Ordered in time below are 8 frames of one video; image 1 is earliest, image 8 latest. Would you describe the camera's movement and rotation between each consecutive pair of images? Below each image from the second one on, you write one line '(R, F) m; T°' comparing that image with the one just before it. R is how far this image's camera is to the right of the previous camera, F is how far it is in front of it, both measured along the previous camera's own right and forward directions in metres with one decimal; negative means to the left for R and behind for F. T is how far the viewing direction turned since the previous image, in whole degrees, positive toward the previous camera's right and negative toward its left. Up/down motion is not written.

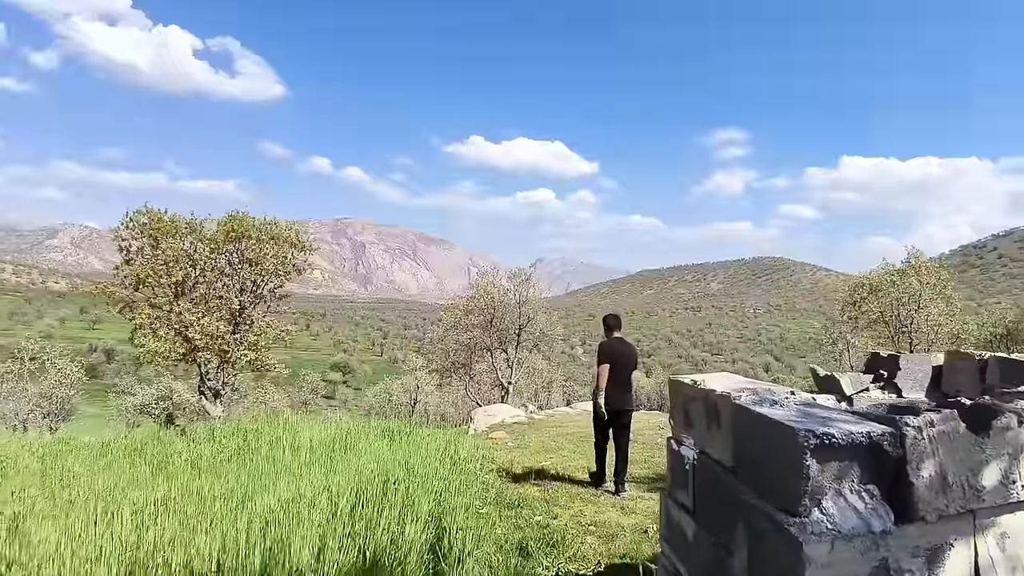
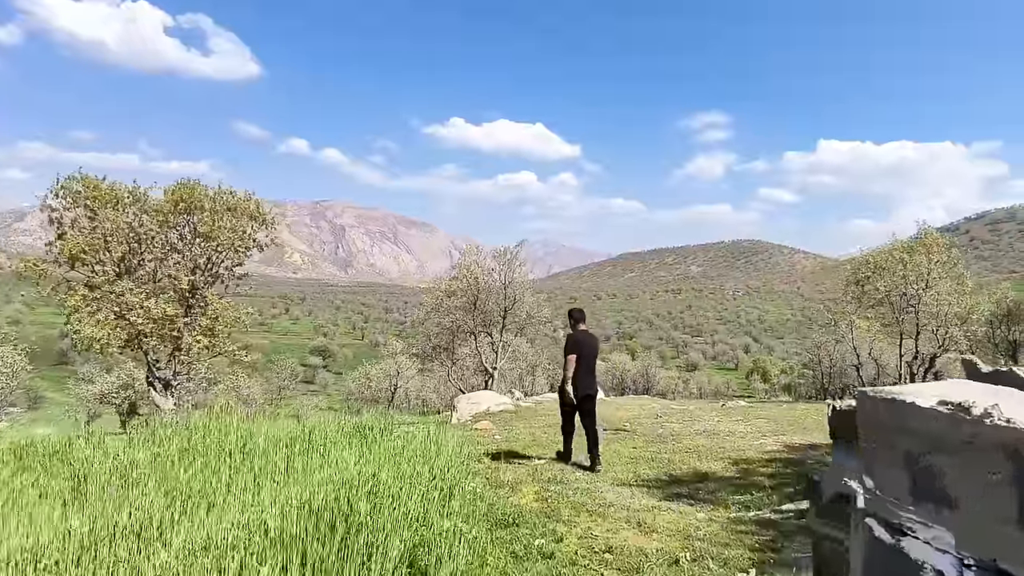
(-0.1, +1.7) m; +2°
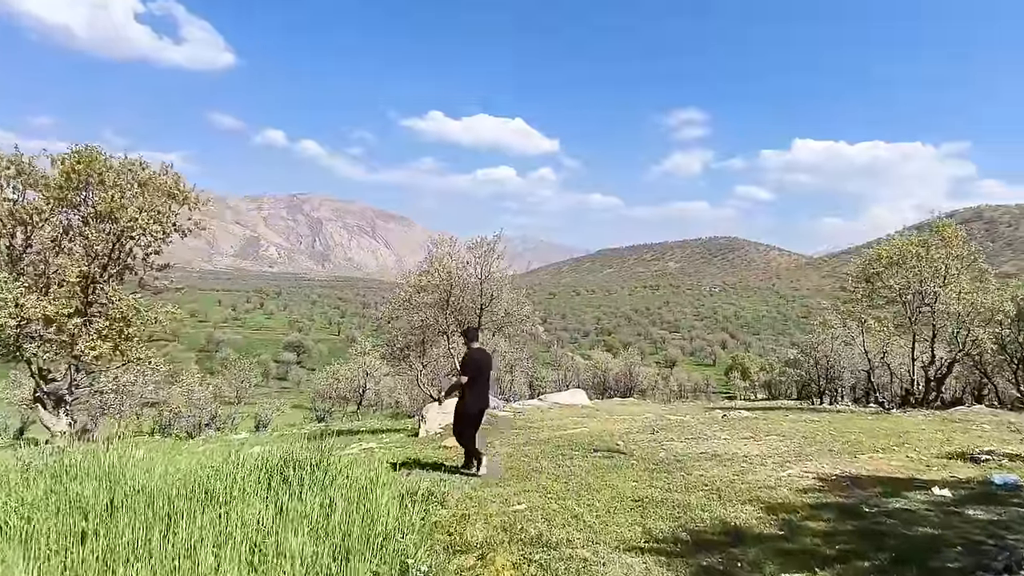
(+0.1, +2.6) m; +2°
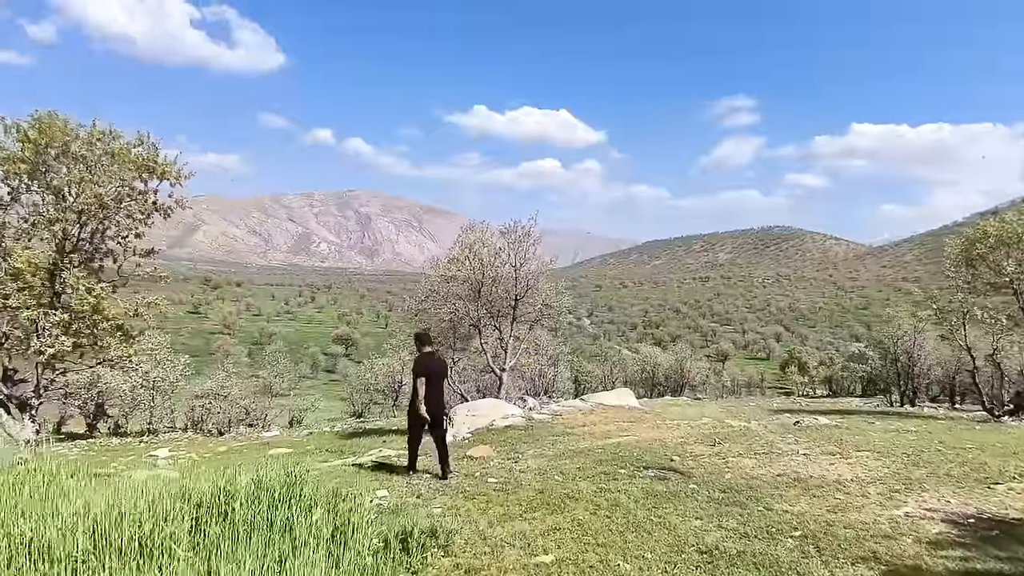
(+0.3, +2.3) m; -4°
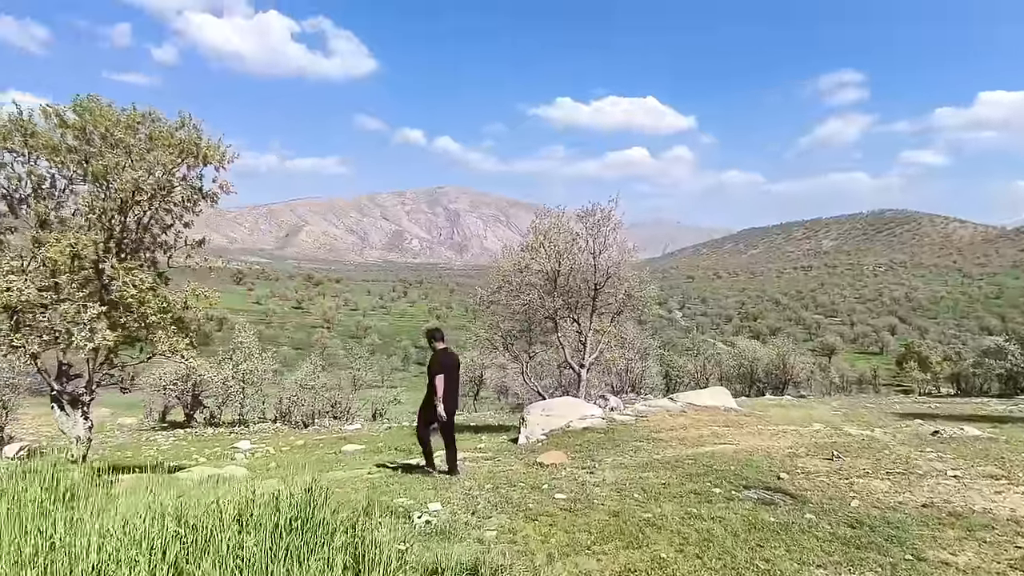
(+0.3, +1.6) m; -8°
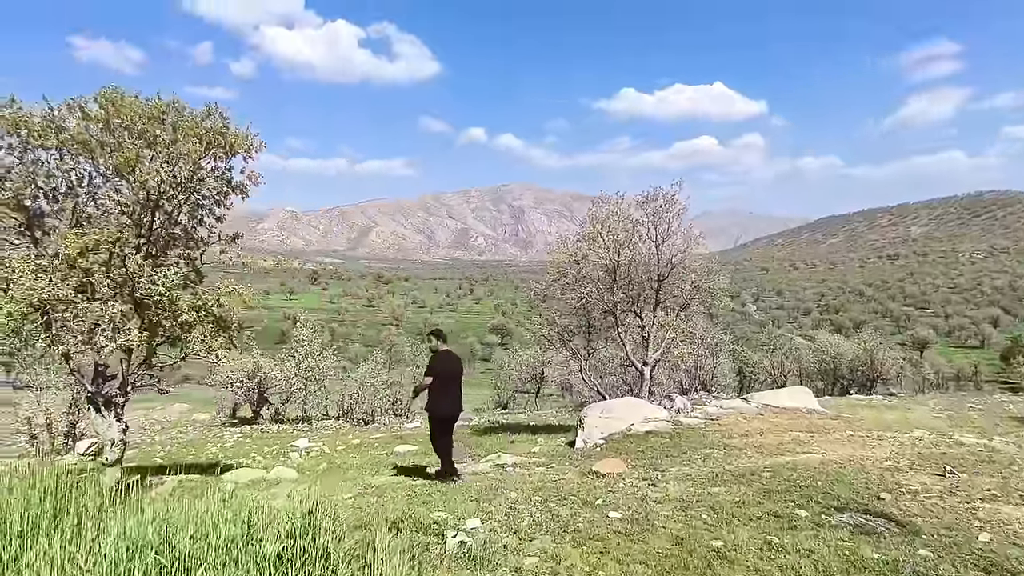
(+0.3, +1.1) m; -6°
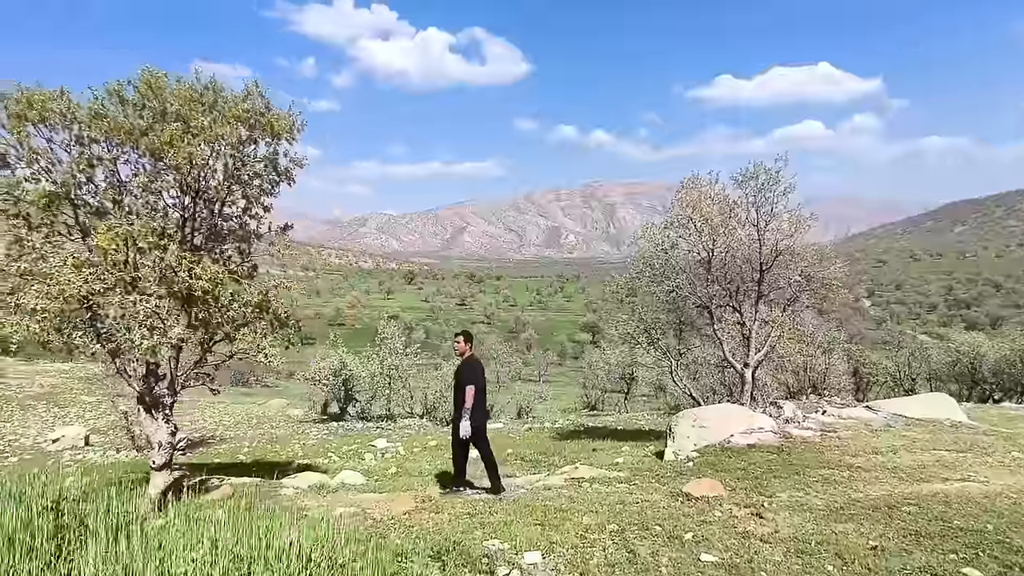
(+0.3, +1.5) m; -9°
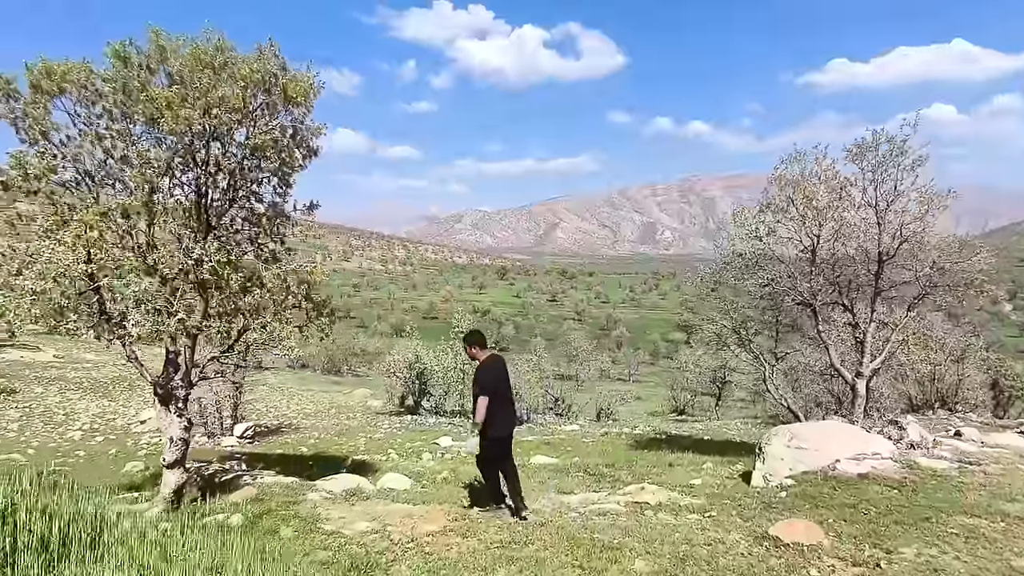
(+0.7, +1.7) m; -9°
